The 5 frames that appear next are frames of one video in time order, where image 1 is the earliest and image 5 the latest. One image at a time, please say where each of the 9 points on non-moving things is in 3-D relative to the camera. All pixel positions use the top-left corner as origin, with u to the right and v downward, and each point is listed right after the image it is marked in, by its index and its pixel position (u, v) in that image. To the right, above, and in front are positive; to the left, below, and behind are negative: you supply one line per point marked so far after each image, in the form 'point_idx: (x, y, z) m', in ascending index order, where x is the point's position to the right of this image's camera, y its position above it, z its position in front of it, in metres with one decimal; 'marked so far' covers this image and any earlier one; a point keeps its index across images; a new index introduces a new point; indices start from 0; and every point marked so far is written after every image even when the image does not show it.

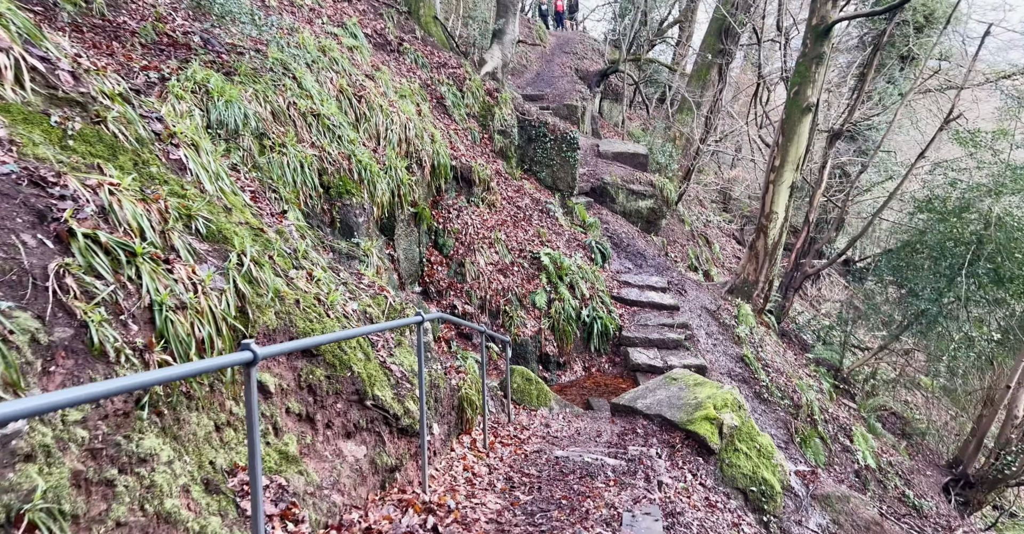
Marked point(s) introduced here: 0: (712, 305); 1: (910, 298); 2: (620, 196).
0: (+4.0, -0.8, +9.9) m
1: (+9.4, -0.6, +11.8) m
2: (+2.7, +1.8, +12.6) m
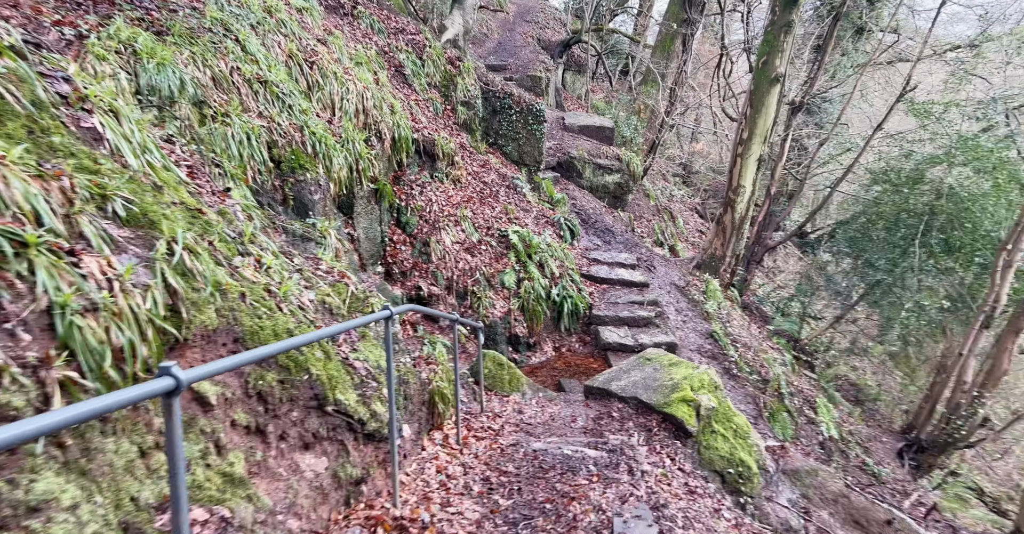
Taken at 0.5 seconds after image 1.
0: (+3.4, -0.3, +9.9) m
1: (+8.6, +0.1, +12.2) m
2: (+1.8, +2.4, +12.3) m
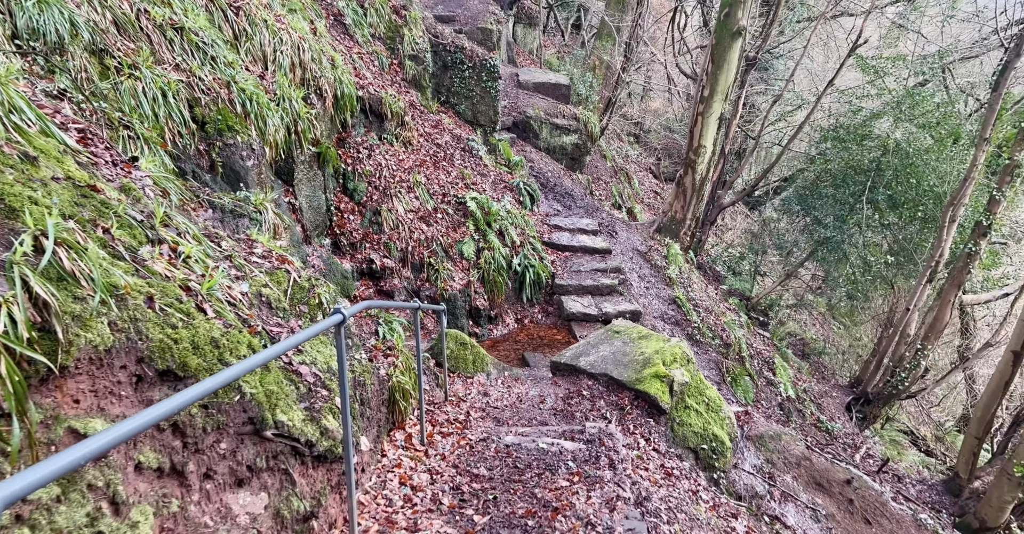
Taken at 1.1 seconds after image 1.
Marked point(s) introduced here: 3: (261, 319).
0: (+2.6, +0.4, +9.7) m
1: (+7.5, +1.1, +12.5) m
2: (+0.7, +3.3, +11.8) m
3: (-1.5, -0.3, +2.9) m
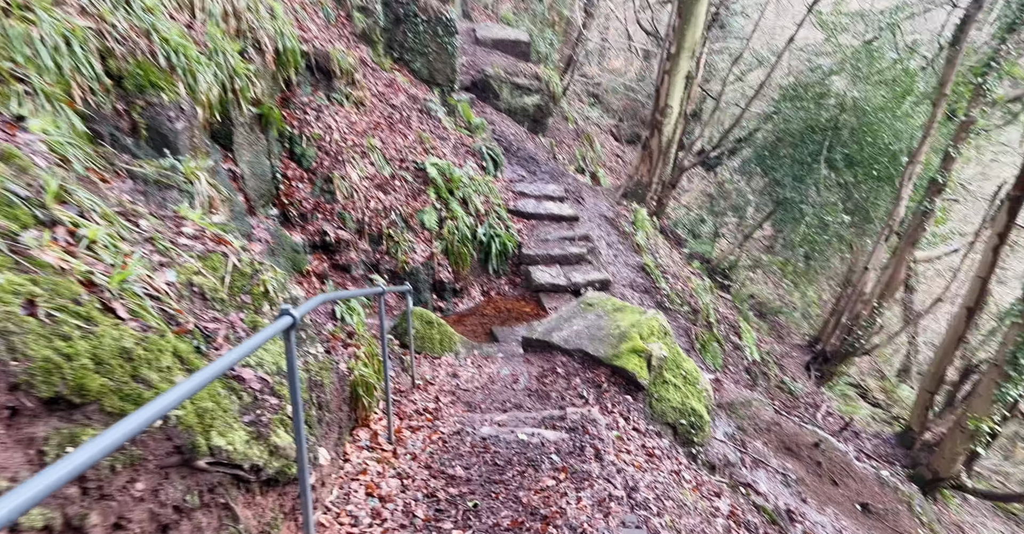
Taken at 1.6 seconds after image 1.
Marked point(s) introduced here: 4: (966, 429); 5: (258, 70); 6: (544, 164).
0: (+1.9, +1.0, +9.5) m
1: (+6.6, +2.0, +12.6) m
2: (-0.2, +4.0, +11.2) m
3: (-1.6, -0.2, +2.5) m
4: (+5.7, -2.1, +6.3) m
5: (-3.1, +2.4, +6.0) m
6: (+0.7, +2.1, +10.3) m
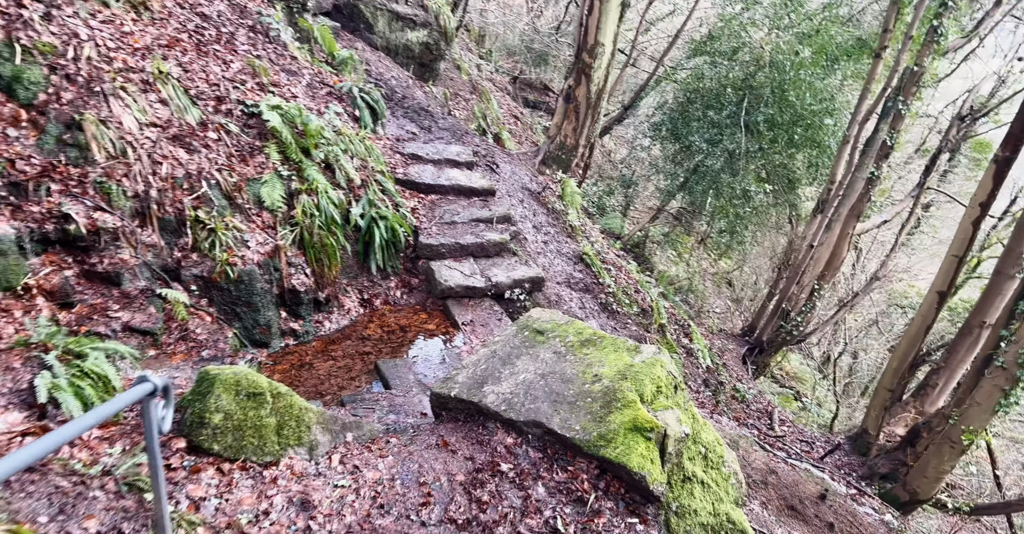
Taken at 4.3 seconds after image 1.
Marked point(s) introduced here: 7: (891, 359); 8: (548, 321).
0: (+0.3, +1.2, +7.5) m
1: (+4.1, +2.6, +11.5) m
2: (-2.2, +4.2, +8.5) m
3: (-1.5, -0.5, -0.1) m
4: (+4.8, -1.9, +5.3) m
5: (-3.9, +2.3, +2.9) m
6: (-1.1, +2.4, +7.9) m
7: (+5.2, -1.3, +6.9) m
8: (+0.2, -0.4, +3.7) m
